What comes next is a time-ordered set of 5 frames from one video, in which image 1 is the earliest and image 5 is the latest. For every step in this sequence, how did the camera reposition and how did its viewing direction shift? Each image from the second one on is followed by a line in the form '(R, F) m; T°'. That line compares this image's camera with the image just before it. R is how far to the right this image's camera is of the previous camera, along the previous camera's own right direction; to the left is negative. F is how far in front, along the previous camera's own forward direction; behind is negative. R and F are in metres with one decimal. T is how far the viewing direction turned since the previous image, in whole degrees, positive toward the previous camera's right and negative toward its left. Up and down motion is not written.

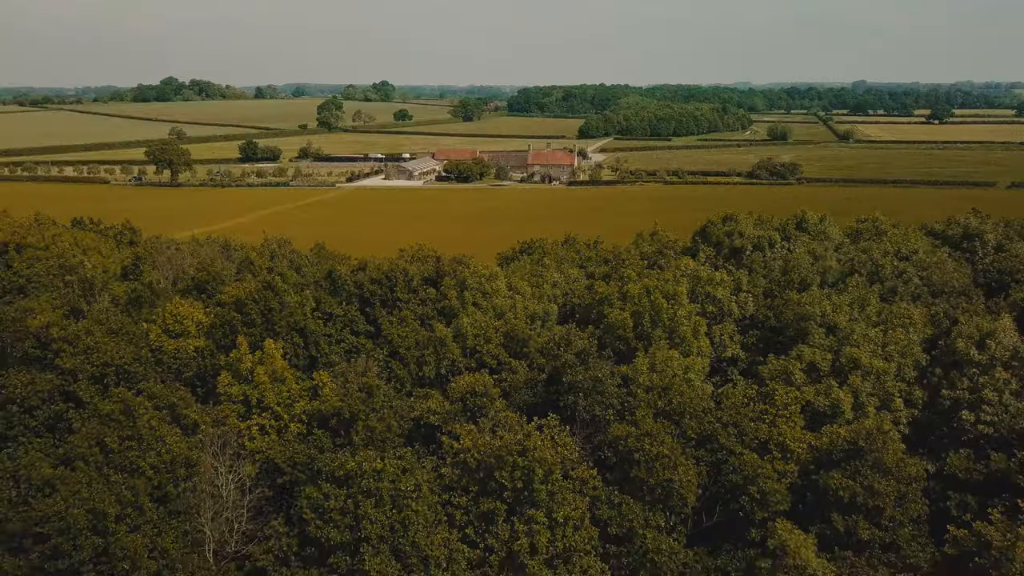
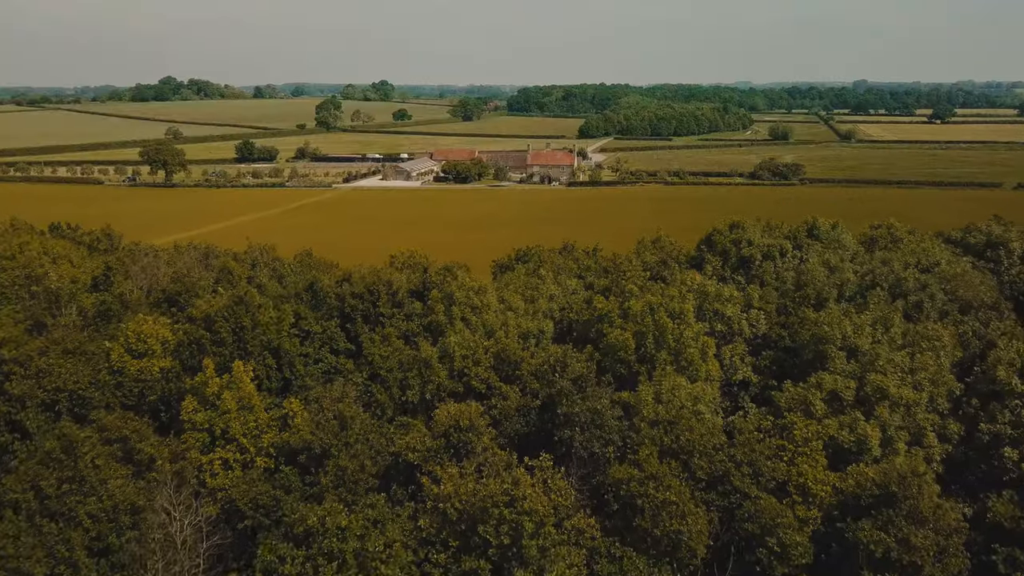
(+0.2, +2.1) m; 0°
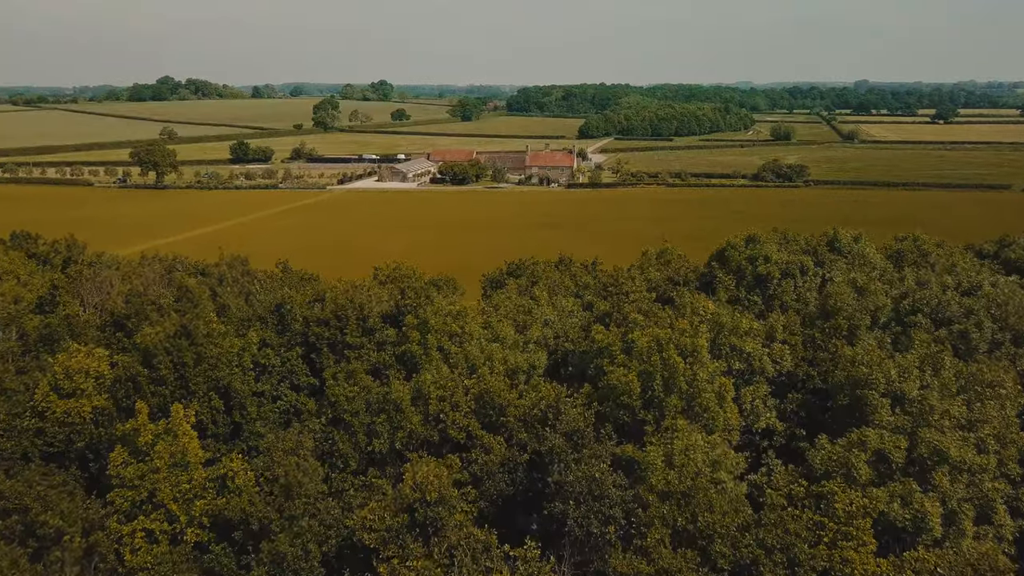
(+0.3, +3.3) m; 0°
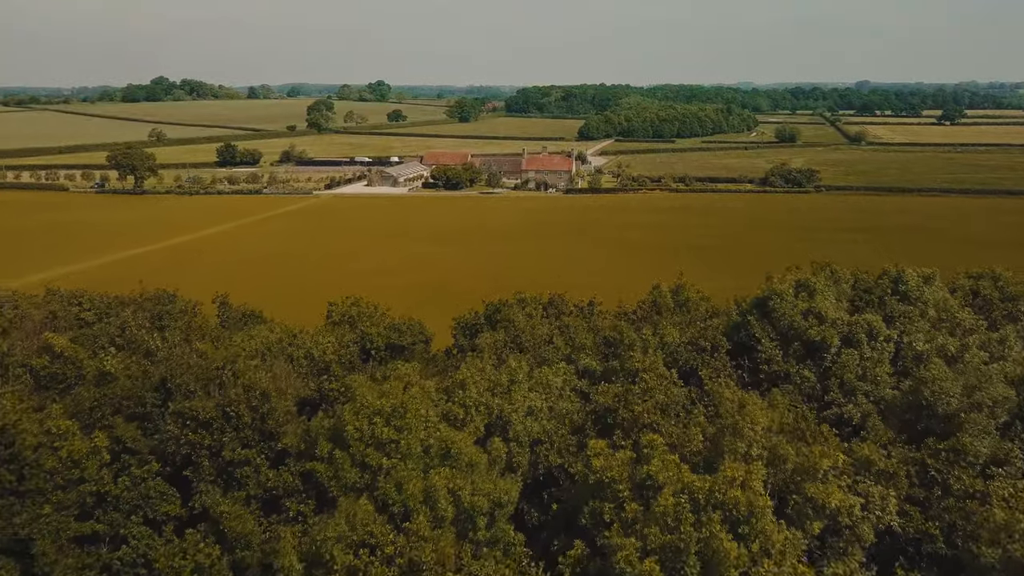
(+0.7, +7.3) m; 0°
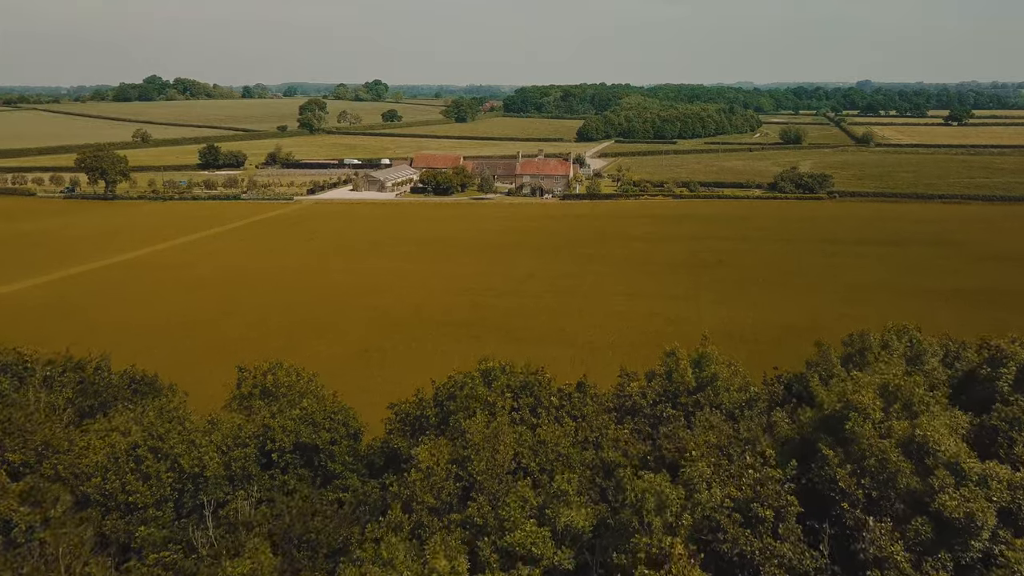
(+0.9, +8.6) m; 0°
